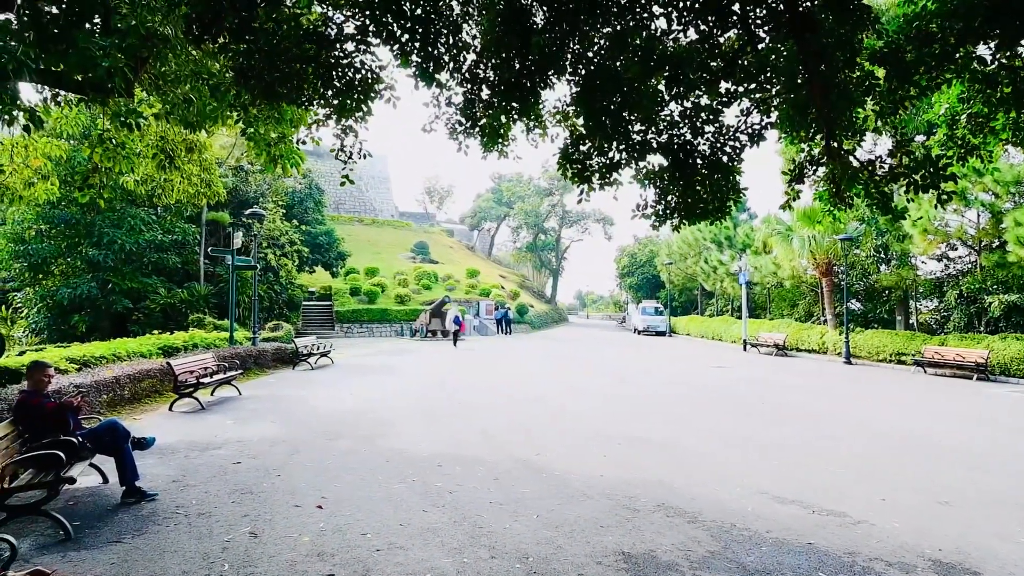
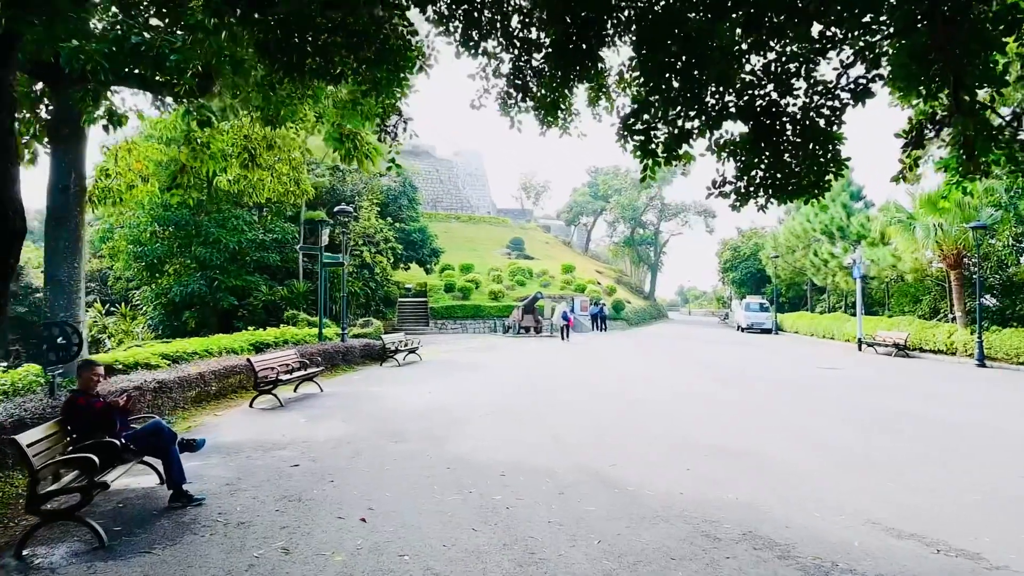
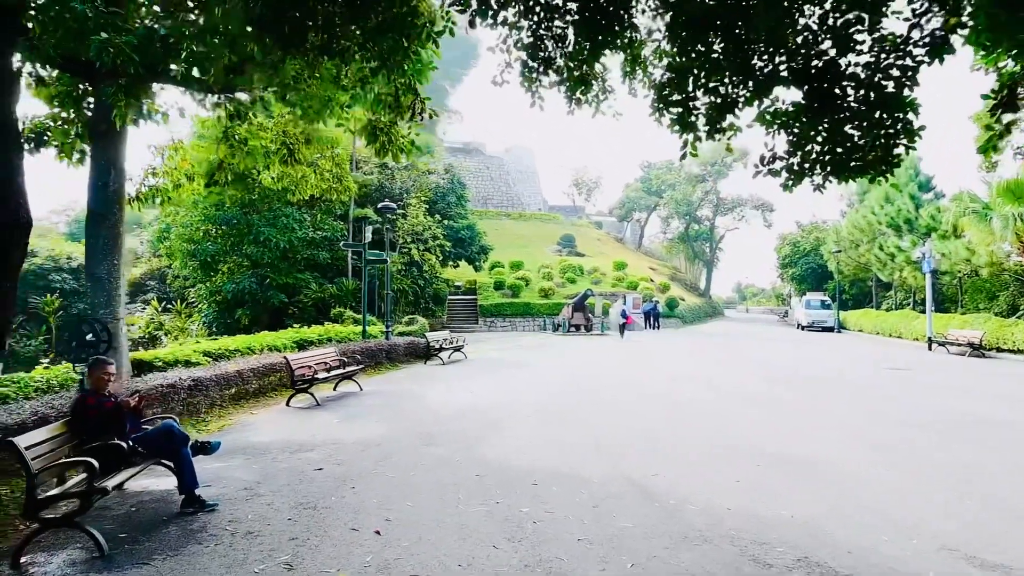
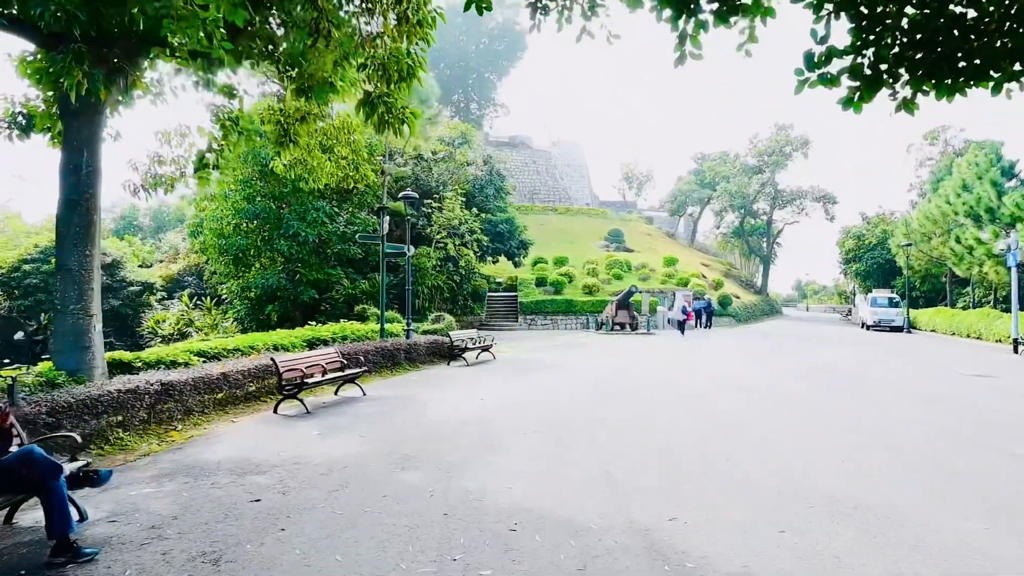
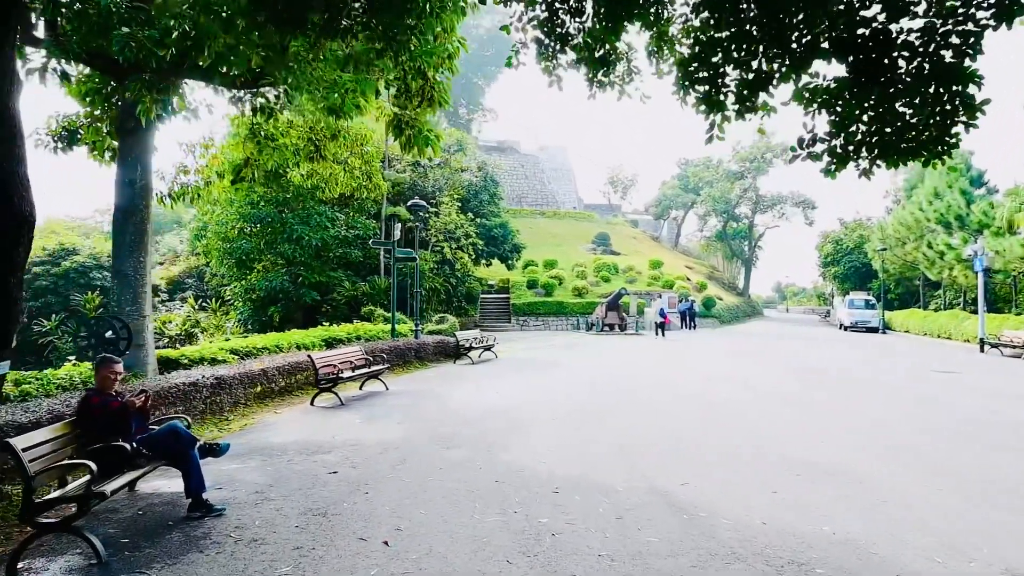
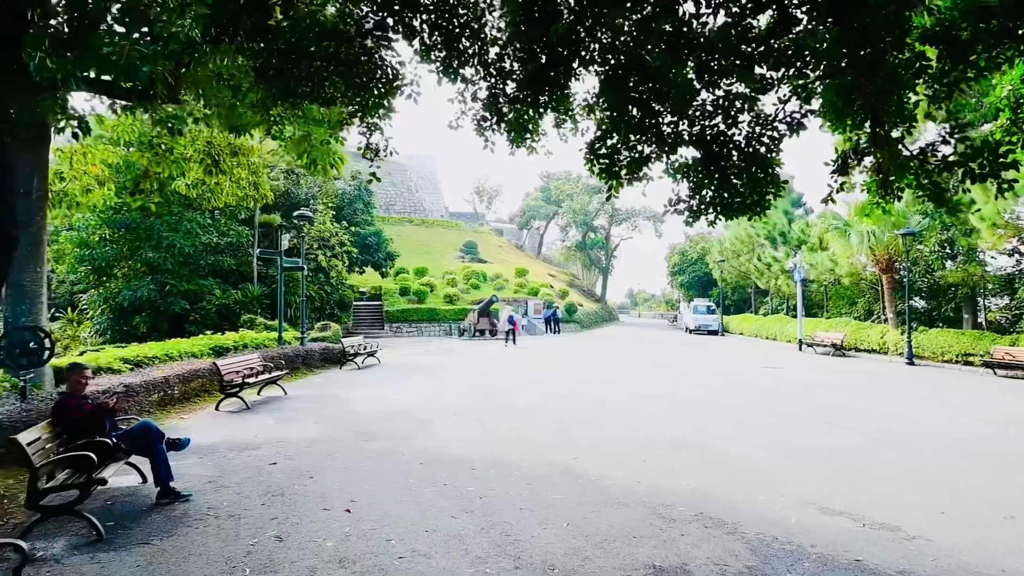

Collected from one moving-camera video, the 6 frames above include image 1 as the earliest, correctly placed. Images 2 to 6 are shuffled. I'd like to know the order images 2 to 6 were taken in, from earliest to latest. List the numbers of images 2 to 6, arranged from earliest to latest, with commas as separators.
6, 2, 3, 5, 4
